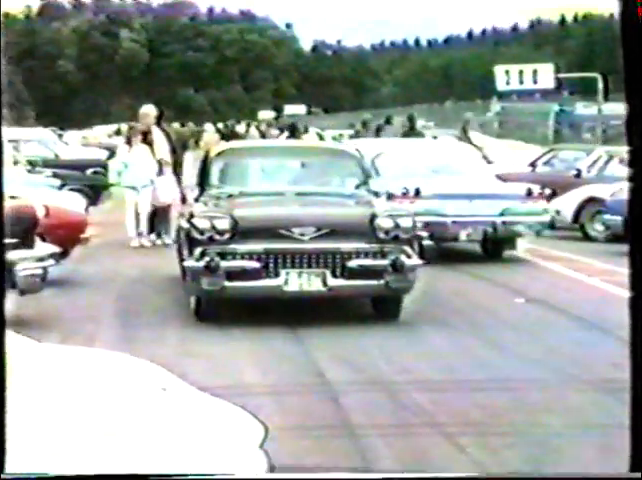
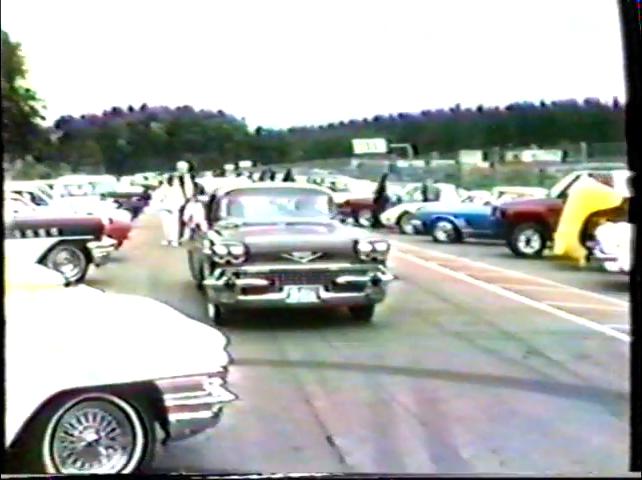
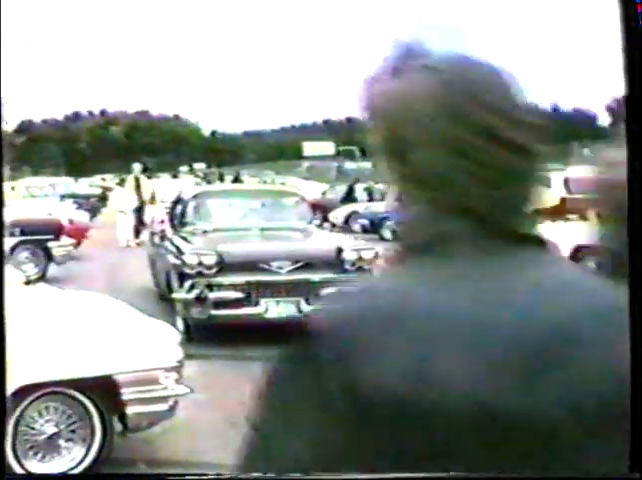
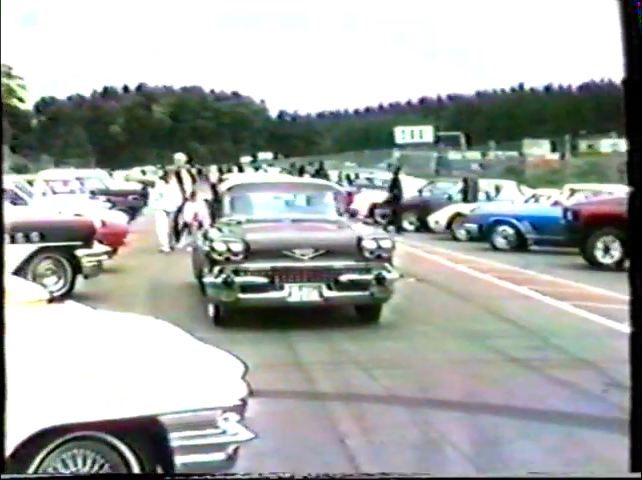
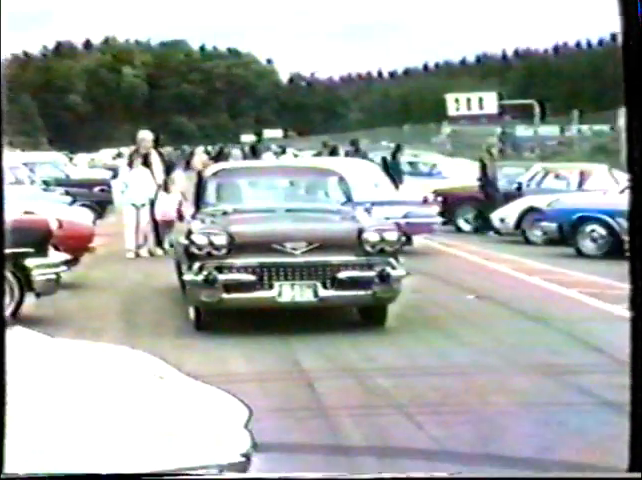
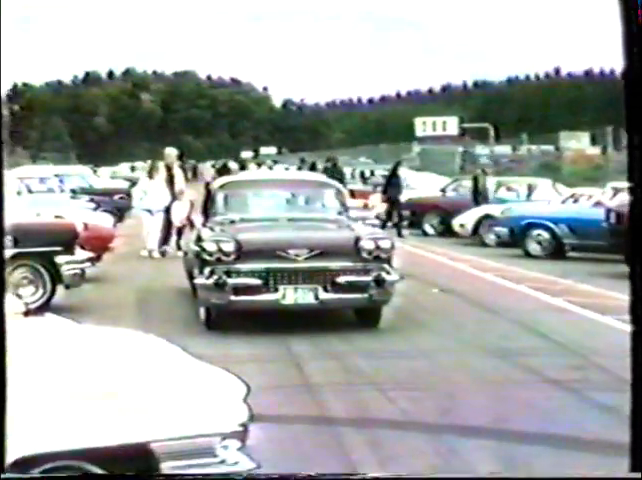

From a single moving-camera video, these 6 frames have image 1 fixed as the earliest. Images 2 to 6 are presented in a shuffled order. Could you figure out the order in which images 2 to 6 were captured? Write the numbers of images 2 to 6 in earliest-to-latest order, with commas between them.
5, 6, 4, 2, 3
